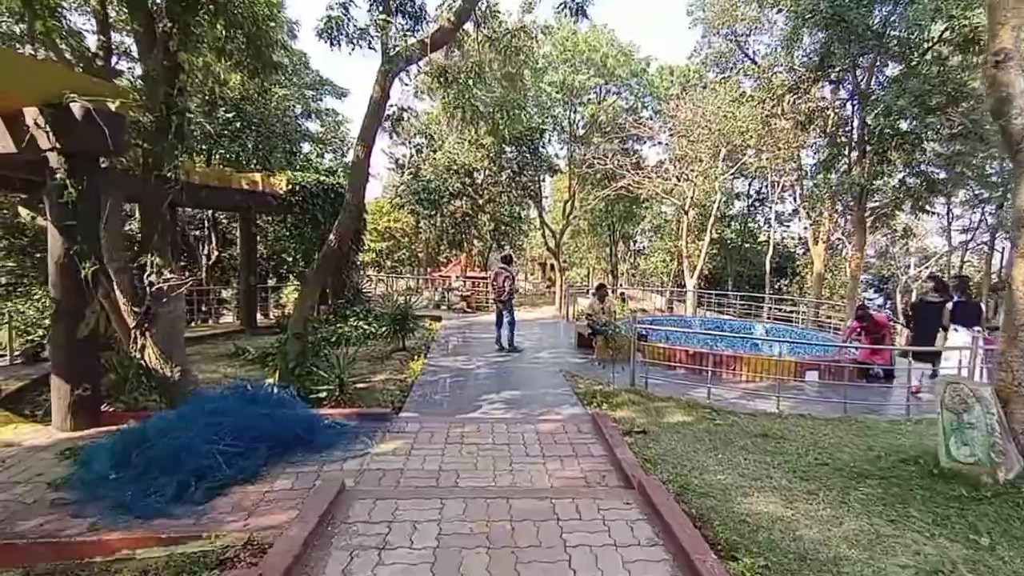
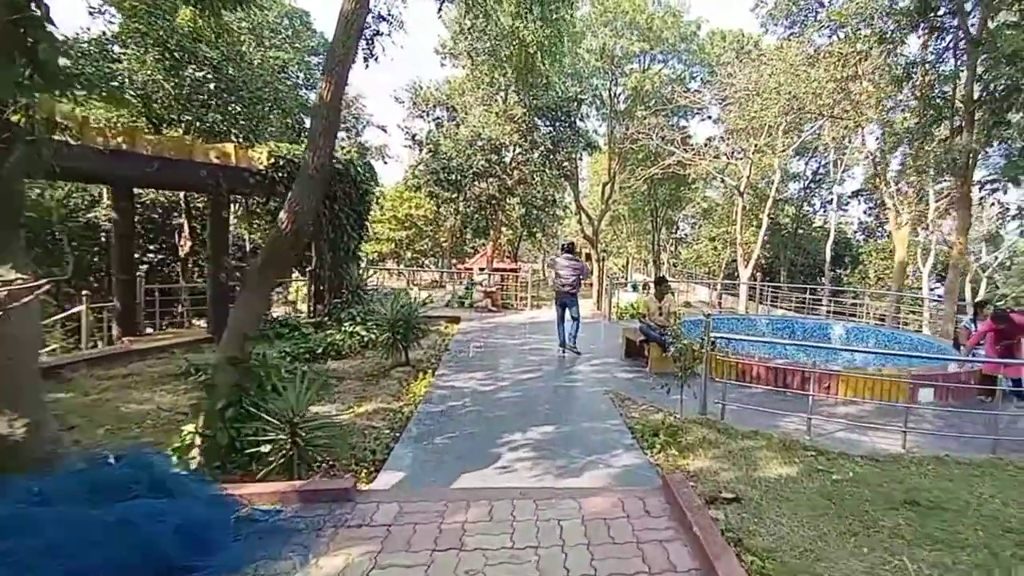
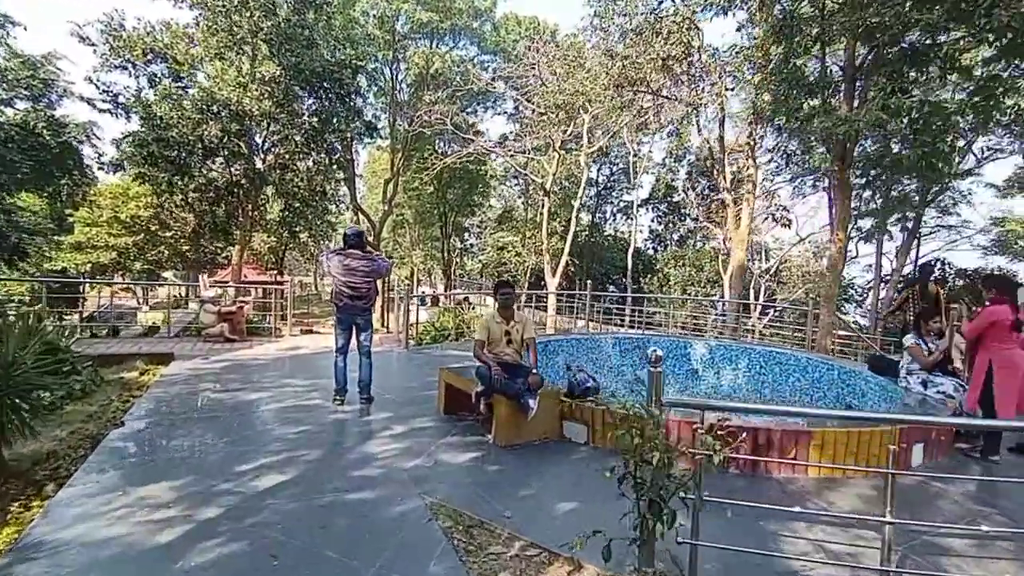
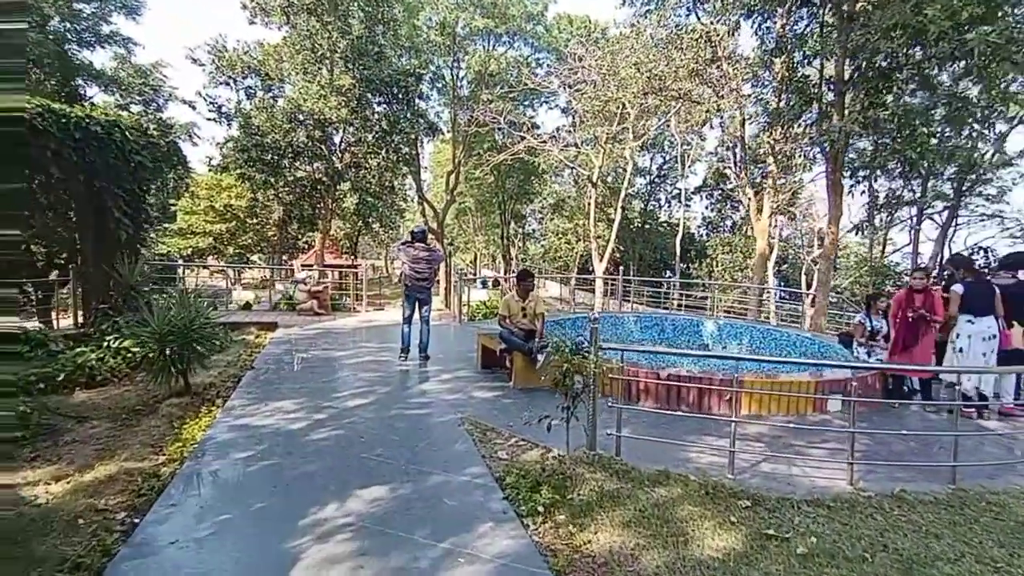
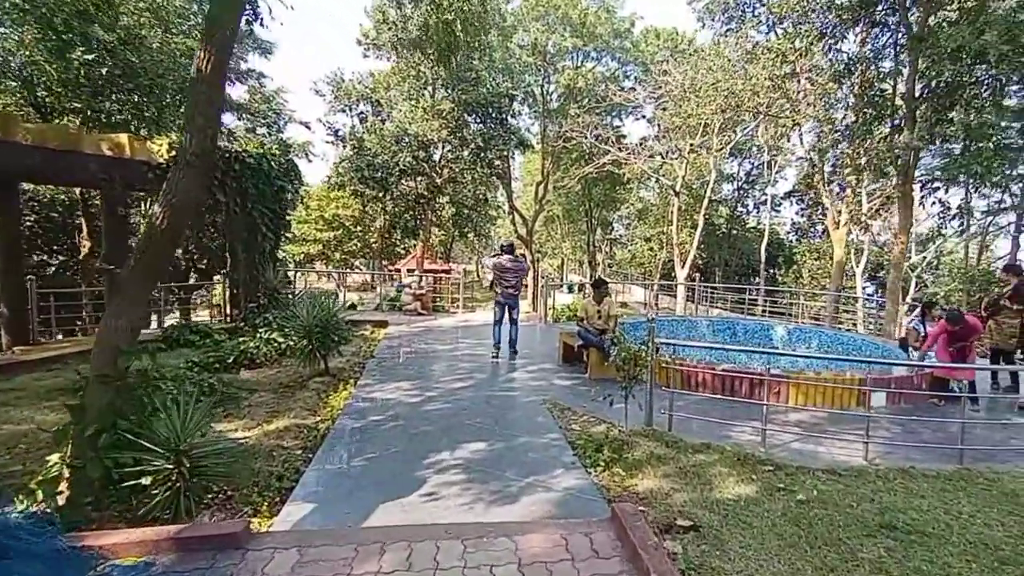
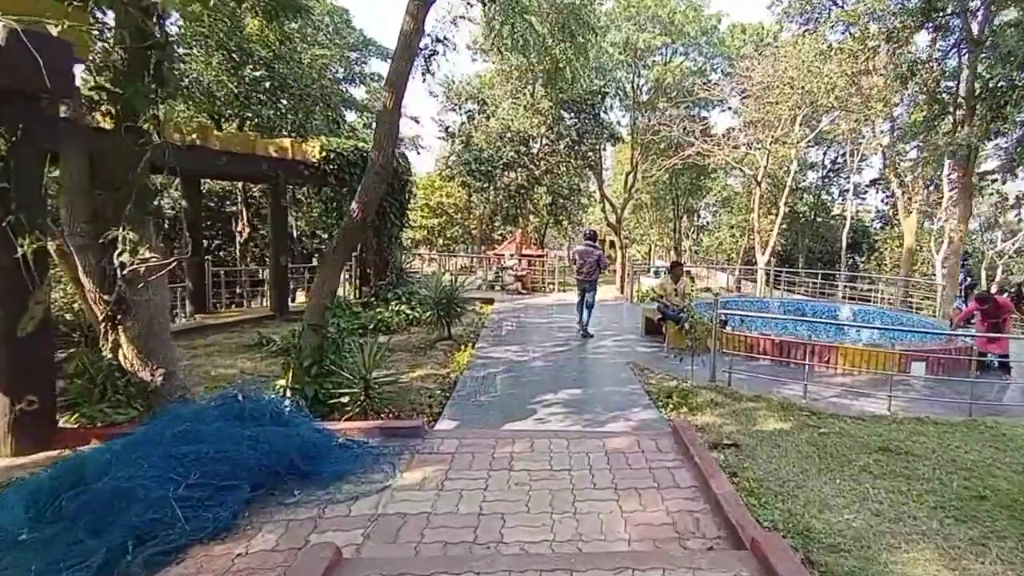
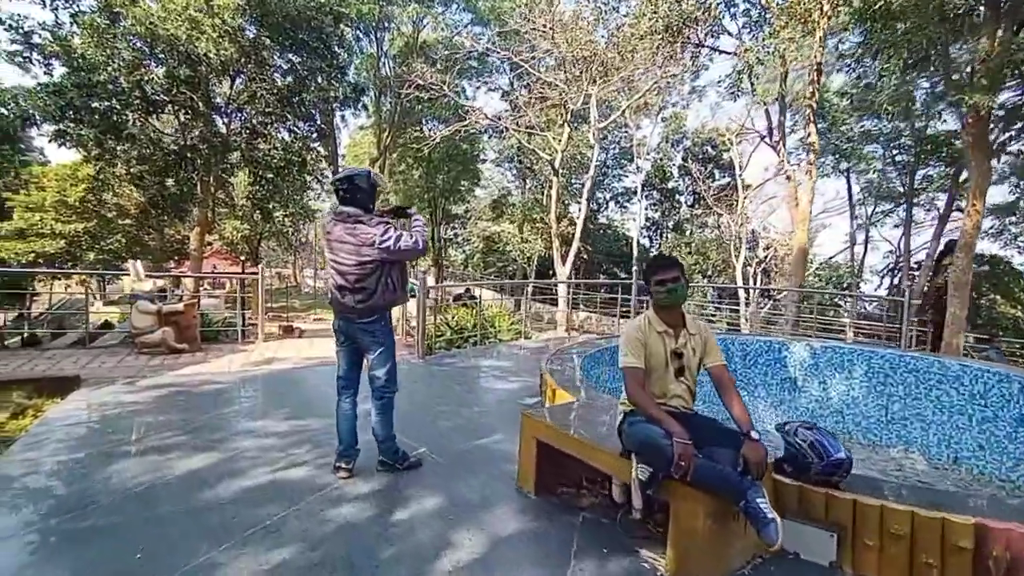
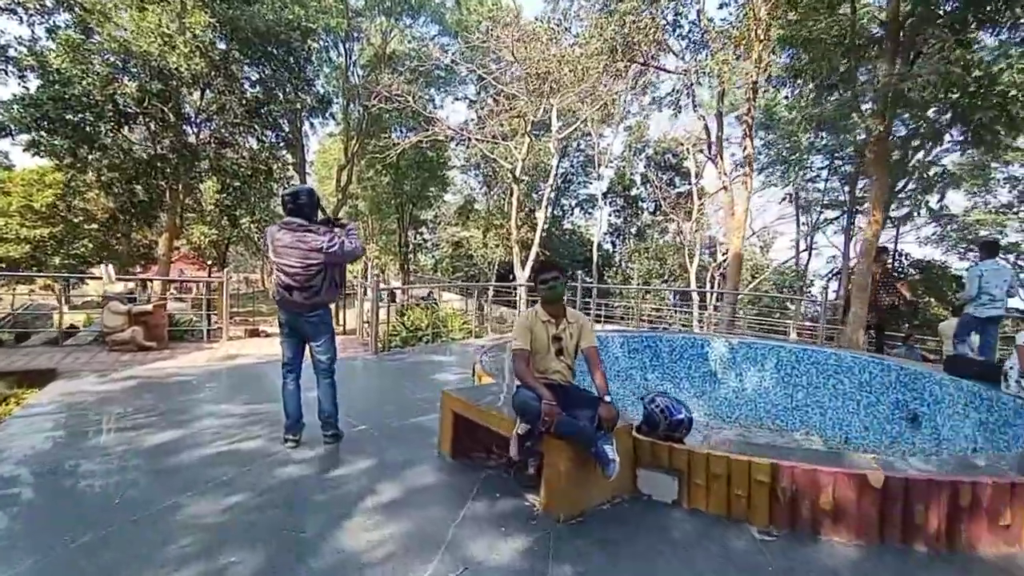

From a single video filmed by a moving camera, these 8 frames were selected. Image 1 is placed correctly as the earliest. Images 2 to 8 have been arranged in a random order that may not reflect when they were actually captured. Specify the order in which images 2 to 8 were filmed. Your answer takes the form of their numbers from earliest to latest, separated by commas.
6, 2, 5, 4, 3, 8, 7
